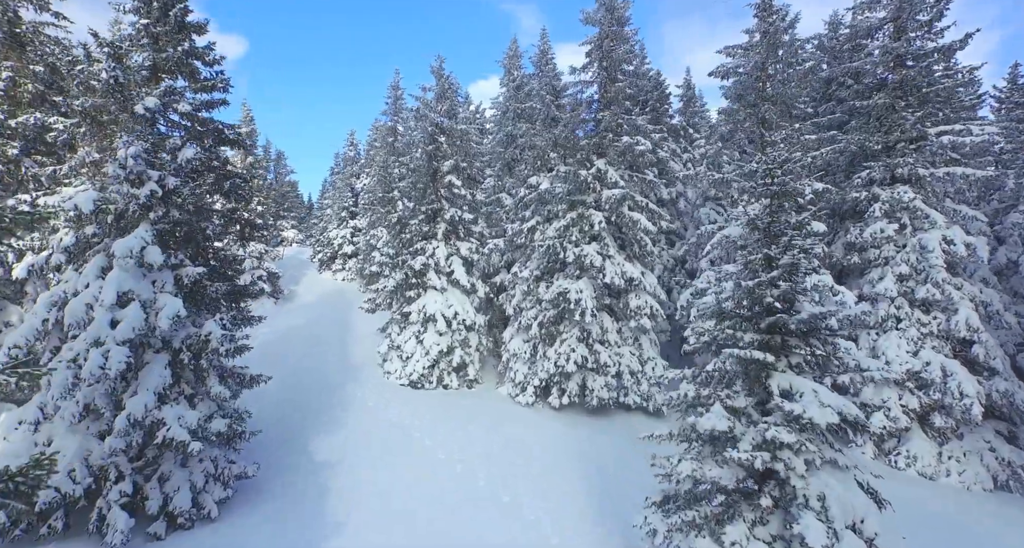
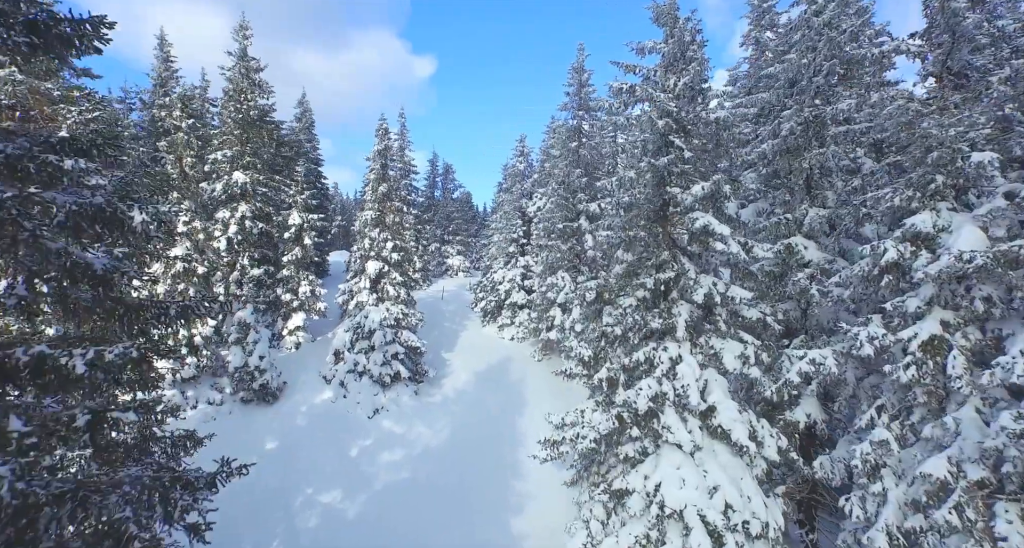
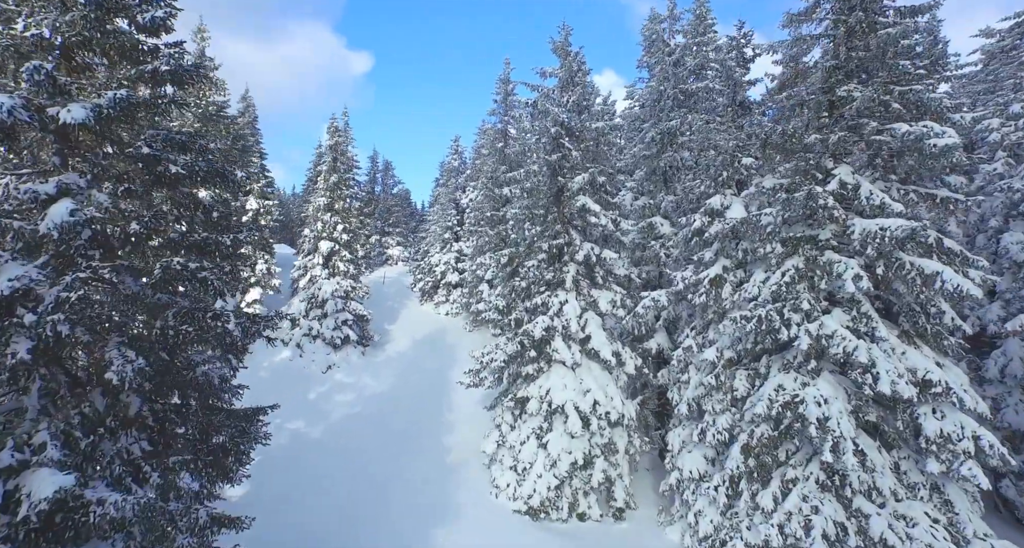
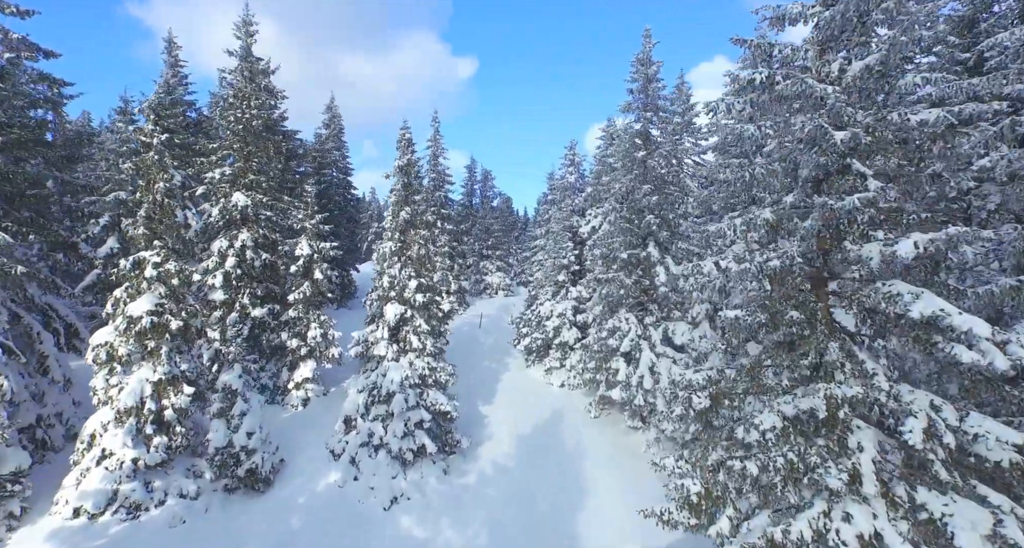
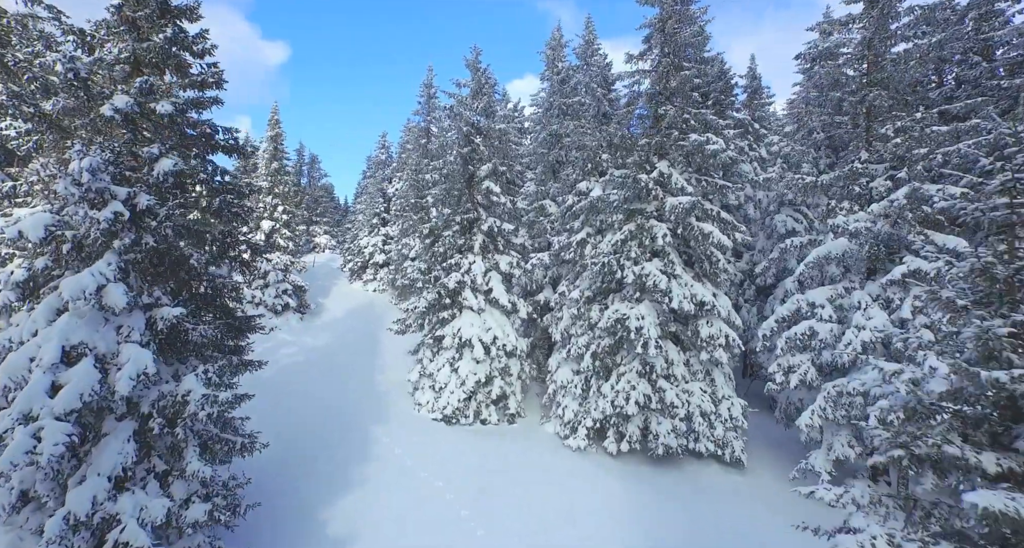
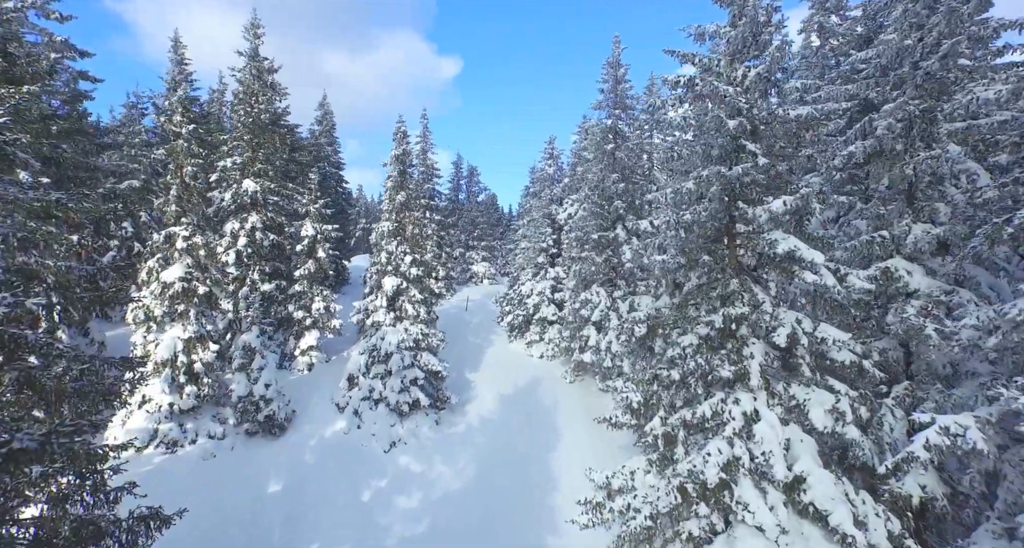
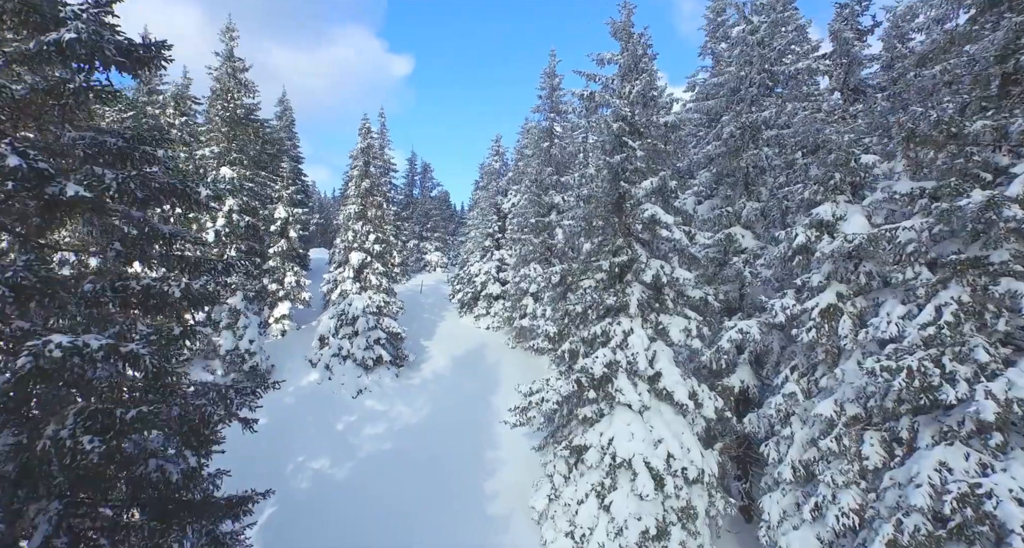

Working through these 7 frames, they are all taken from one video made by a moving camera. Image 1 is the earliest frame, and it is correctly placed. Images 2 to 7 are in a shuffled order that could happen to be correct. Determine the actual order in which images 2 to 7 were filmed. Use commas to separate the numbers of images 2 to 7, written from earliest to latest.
5, 3, 7, 2, 6, 4
